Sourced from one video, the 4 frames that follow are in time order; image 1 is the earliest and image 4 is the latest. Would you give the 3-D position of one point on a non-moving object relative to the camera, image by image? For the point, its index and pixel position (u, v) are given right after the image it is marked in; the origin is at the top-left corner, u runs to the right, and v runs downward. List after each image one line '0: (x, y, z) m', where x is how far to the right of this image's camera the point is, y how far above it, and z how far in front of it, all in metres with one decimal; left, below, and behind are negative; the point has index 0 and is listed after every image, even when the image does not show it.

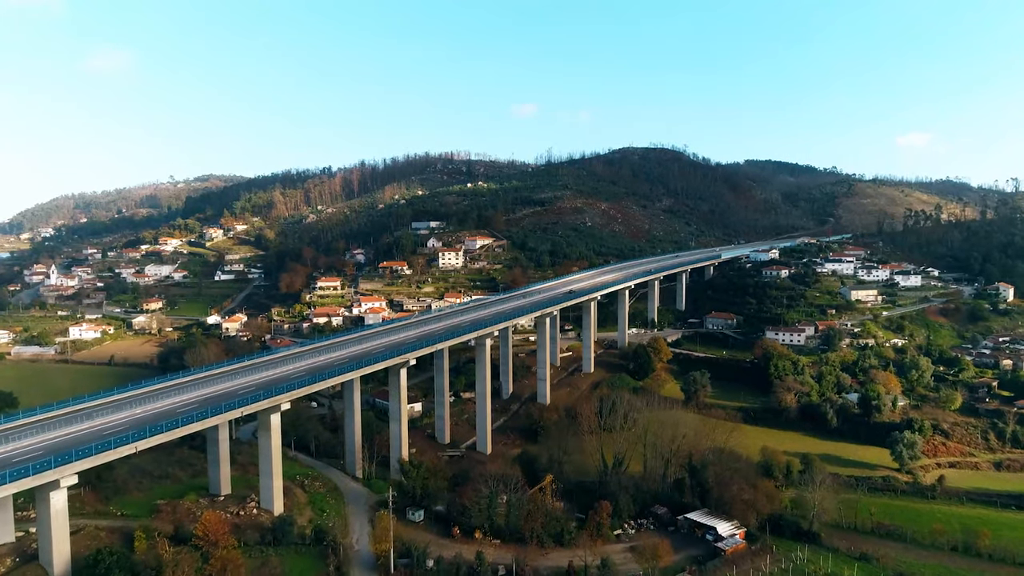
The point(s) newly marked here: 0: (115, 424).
0: (-12.1, -4.2, +18.2) m
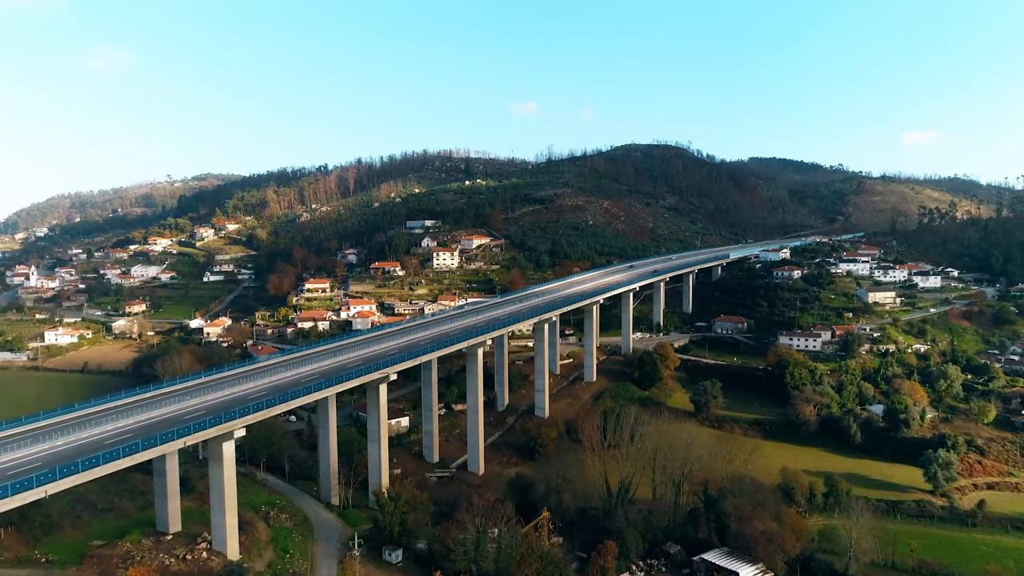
0: (-12.4, -4.4, +15.3) m
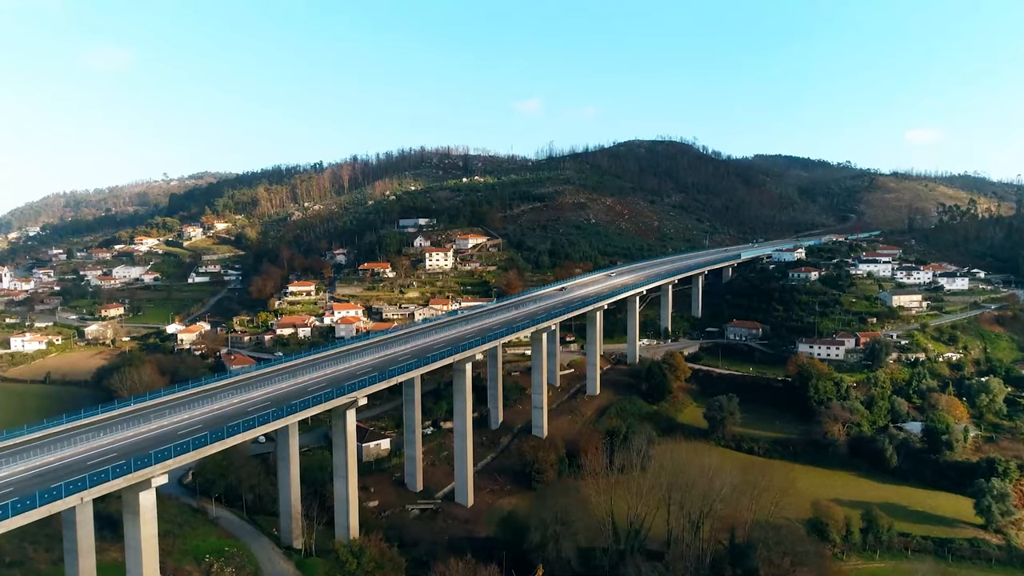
0: (-12.7, -4.7, +11.8) m
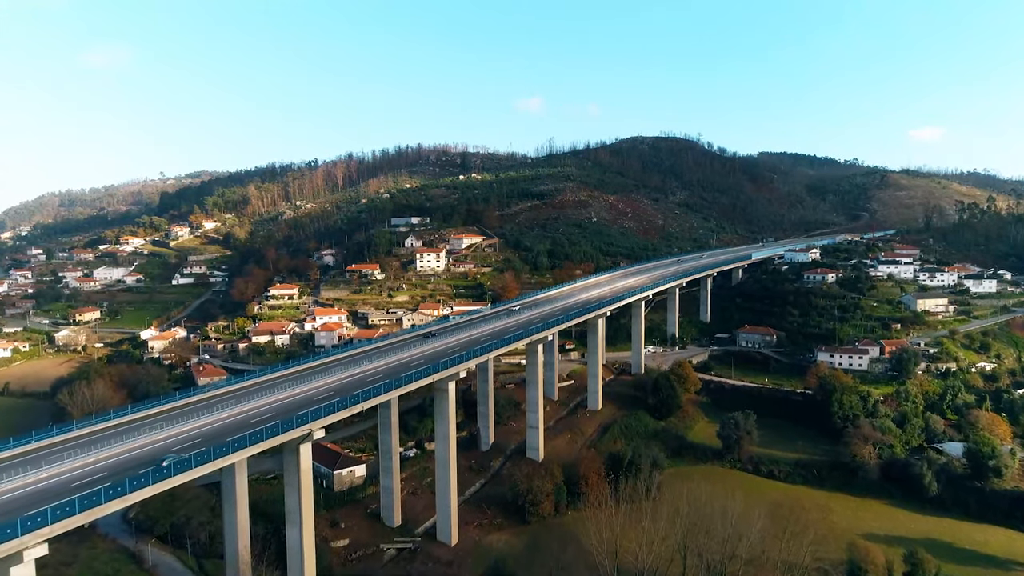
0: (-13.2, -5.0, +8.5) m
